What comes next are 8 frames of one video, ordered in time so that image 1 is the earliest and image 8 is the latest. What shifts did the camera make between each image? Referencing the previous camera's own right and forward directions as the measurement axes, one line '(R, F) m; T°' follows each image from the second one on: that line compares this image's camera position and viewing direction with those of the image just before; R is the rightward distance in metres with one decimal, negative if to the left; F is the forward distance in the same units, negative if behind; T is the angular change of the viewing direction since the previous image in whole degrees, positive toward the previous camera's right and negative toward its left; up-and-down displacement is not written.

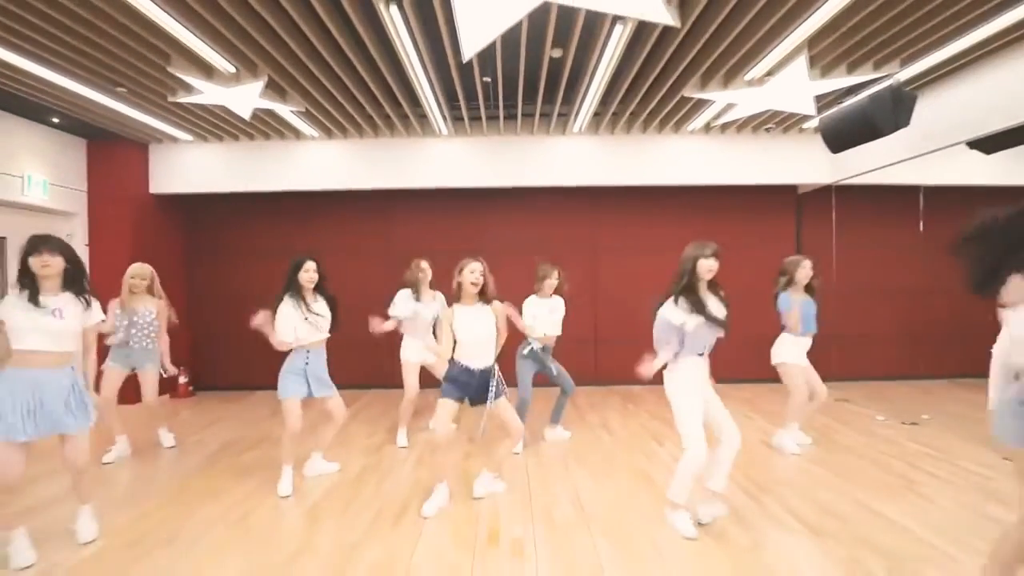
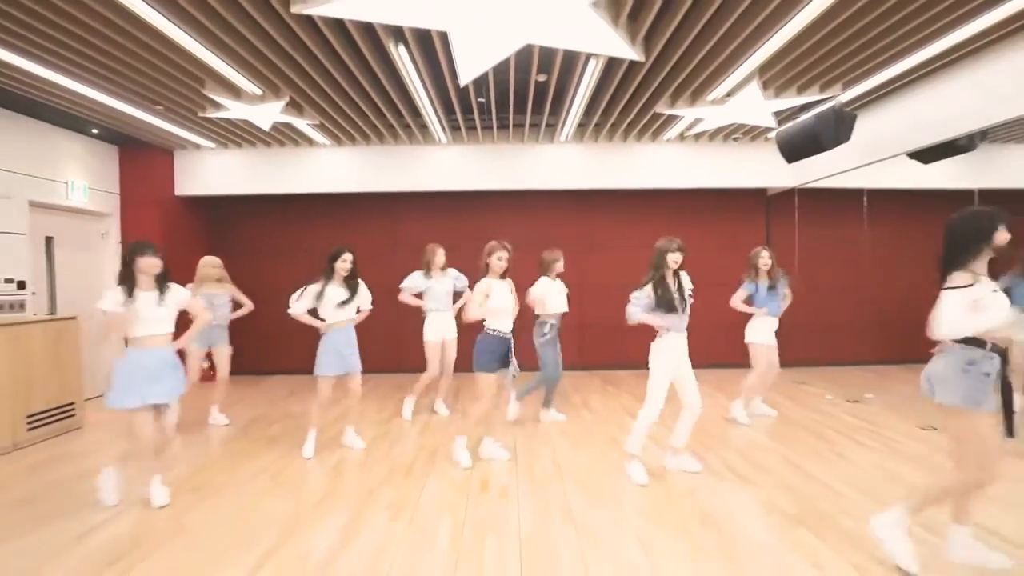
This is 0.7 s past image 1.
(+0.1, -0.6) m; 0°
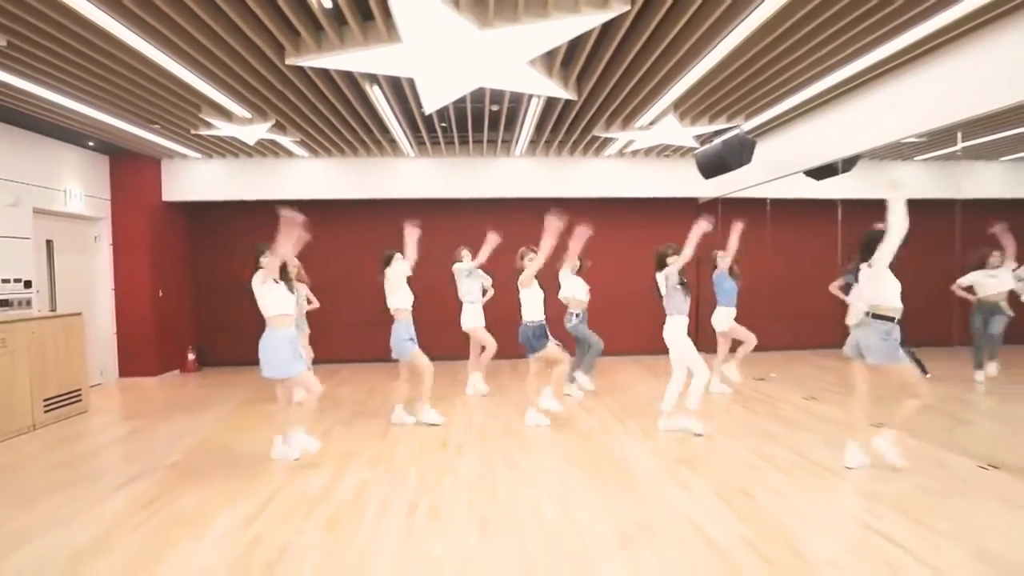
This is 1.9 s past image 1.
(+0.1, -0.9) m; +3°
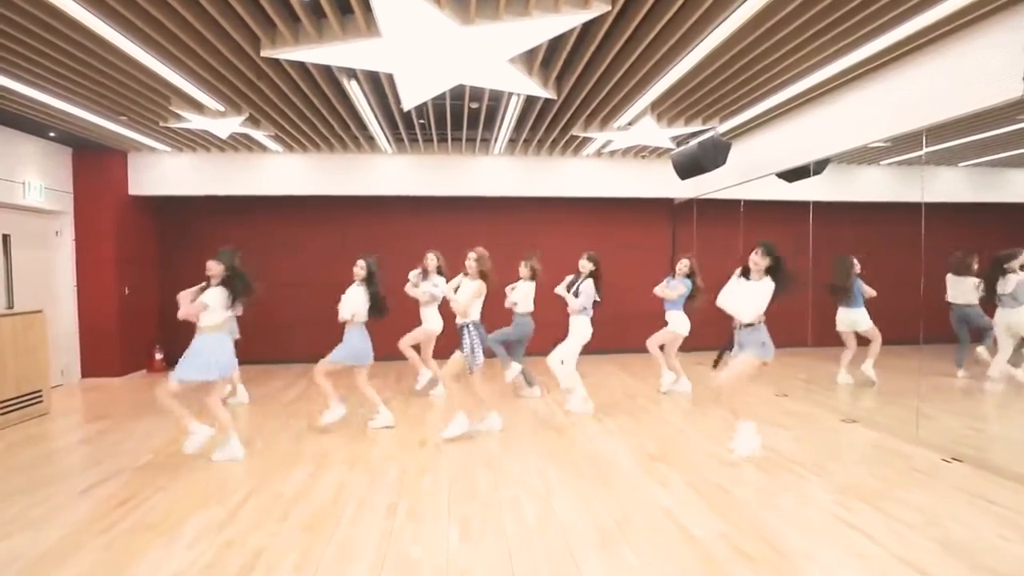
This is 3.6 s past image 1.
(0.0, 0.0) m; +3°
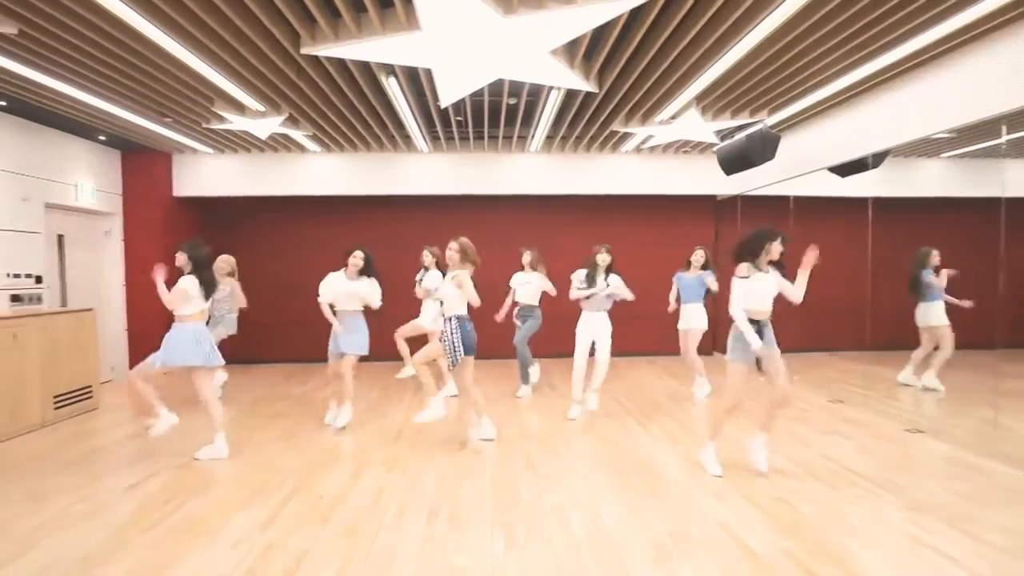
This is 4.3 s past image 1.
(-0.1, +0.1) m; -3°
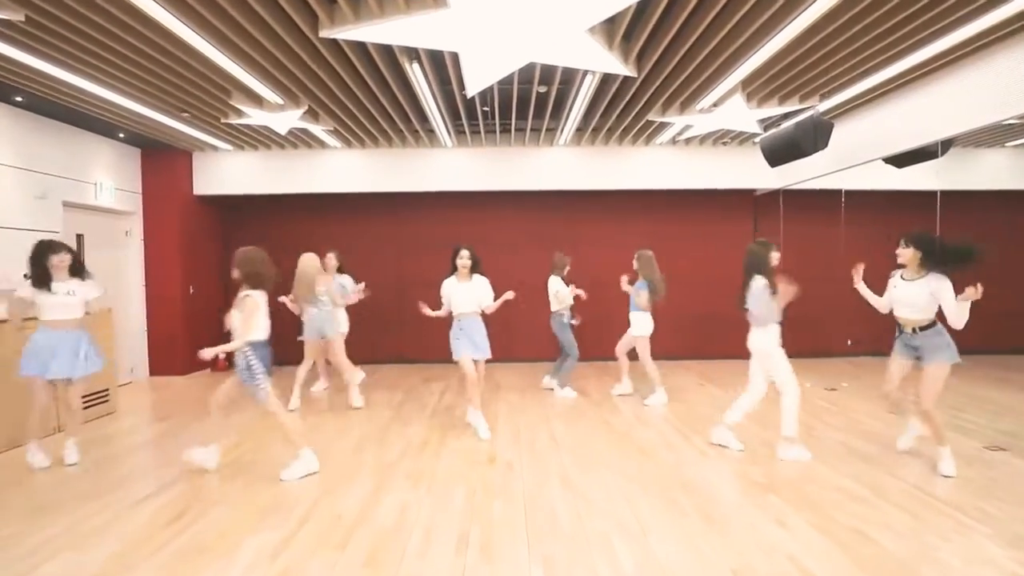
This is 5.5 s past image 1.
(-0.1, +0.3) m; -2°
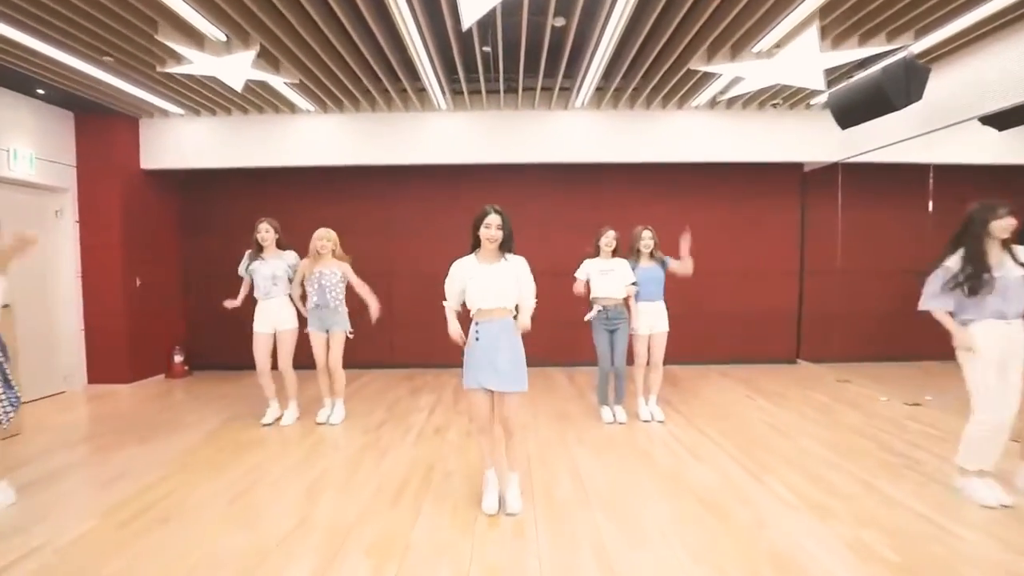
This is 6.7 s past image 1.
(0.0, +1.1) m; 0°
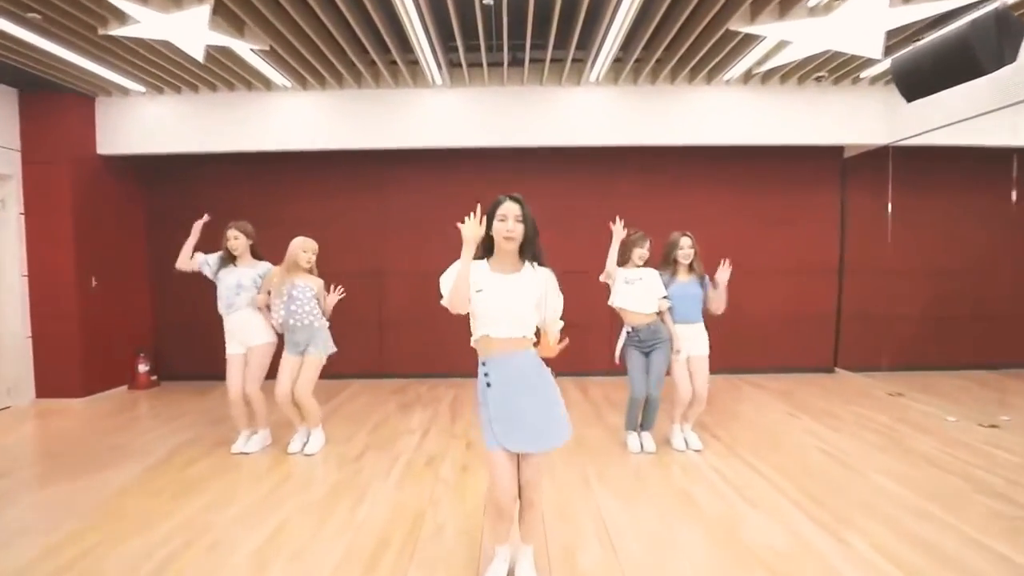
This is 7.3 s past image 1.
(0.0, +0.7) m; 0°
